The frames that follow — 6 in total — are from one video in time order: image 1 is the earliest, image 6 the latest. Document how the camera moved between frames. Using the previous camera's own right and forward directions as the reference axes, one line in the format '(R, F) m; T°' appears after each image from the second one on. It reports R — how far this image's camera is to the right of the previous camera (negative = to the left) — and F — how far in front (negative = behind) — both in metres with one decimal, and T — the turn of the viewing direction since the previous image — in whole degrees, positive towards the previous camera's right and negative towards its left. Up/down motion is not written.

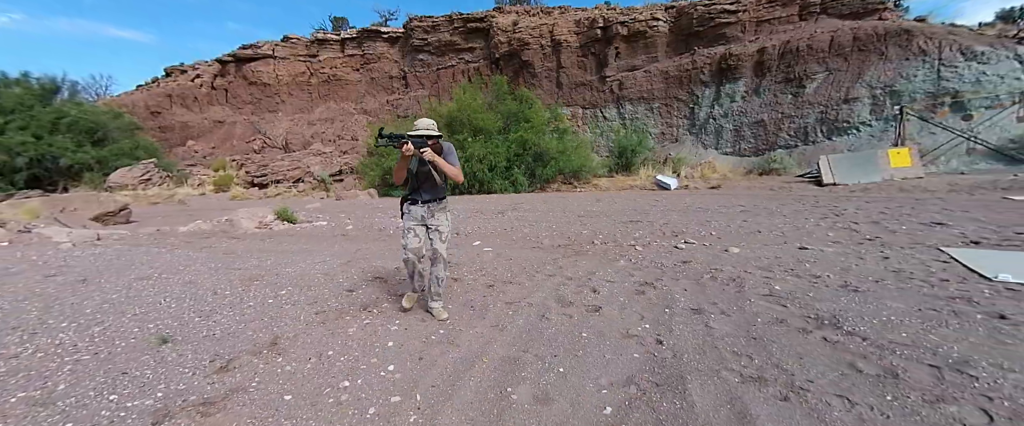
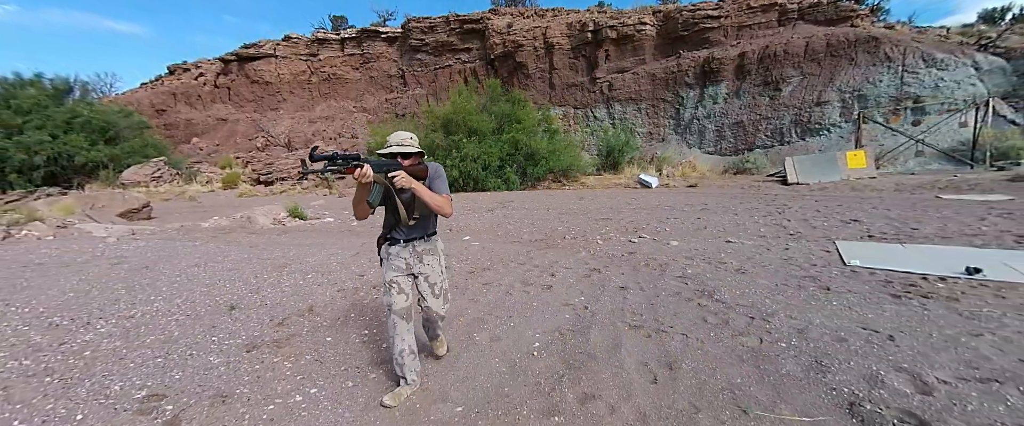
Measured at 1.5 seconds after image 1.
(+0.3, -0.9) m; 0°
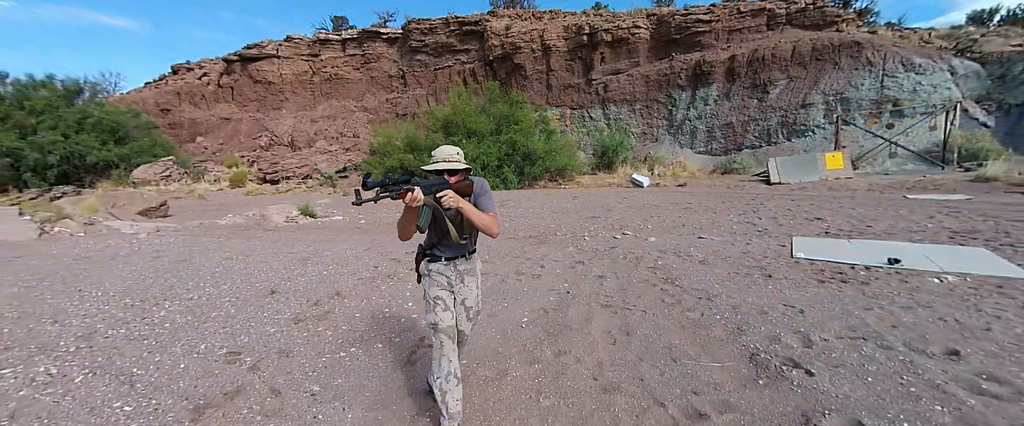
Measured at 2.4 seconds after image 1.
(0.0, -0.6) m; 0°
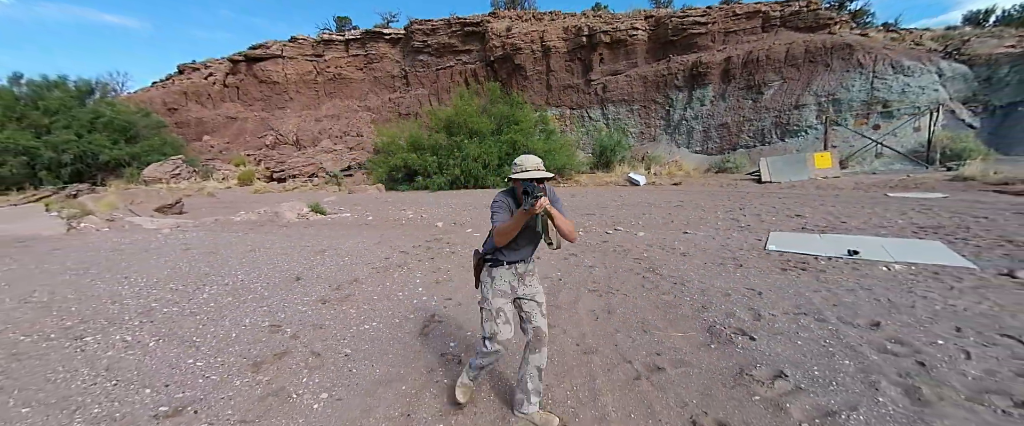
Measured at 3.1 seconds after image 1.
(0.0, -0.5) m; 0°
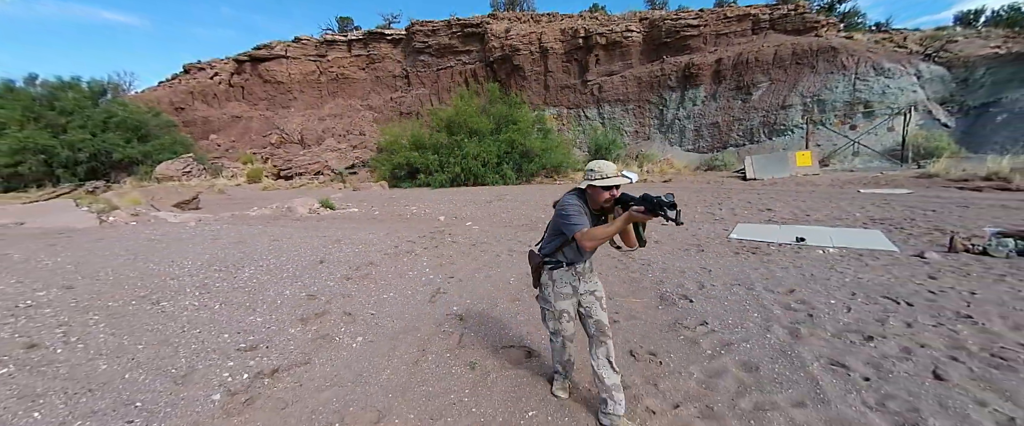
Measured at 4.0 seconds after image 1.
(+0.1, -0.7) m; 0°
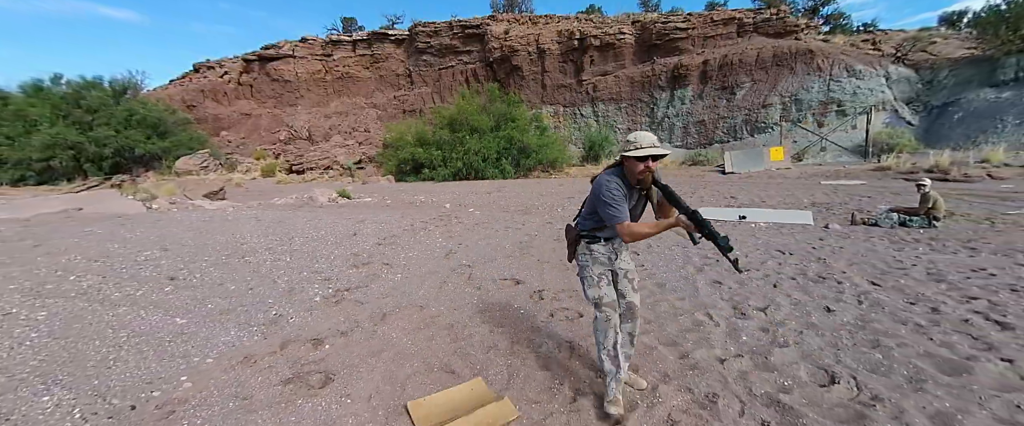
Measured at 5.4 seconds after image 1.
(+0.1, -1.2) m; 0°
